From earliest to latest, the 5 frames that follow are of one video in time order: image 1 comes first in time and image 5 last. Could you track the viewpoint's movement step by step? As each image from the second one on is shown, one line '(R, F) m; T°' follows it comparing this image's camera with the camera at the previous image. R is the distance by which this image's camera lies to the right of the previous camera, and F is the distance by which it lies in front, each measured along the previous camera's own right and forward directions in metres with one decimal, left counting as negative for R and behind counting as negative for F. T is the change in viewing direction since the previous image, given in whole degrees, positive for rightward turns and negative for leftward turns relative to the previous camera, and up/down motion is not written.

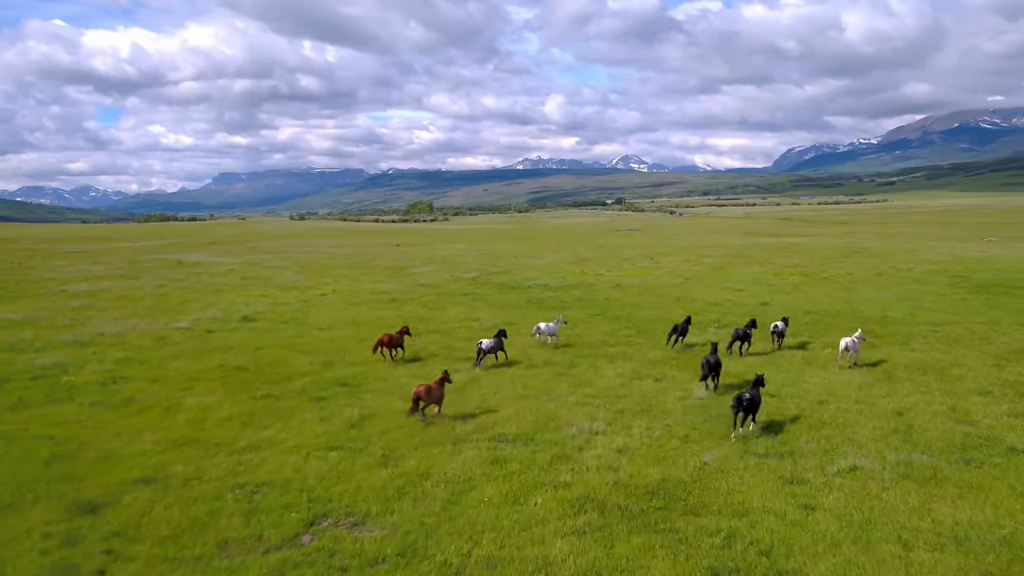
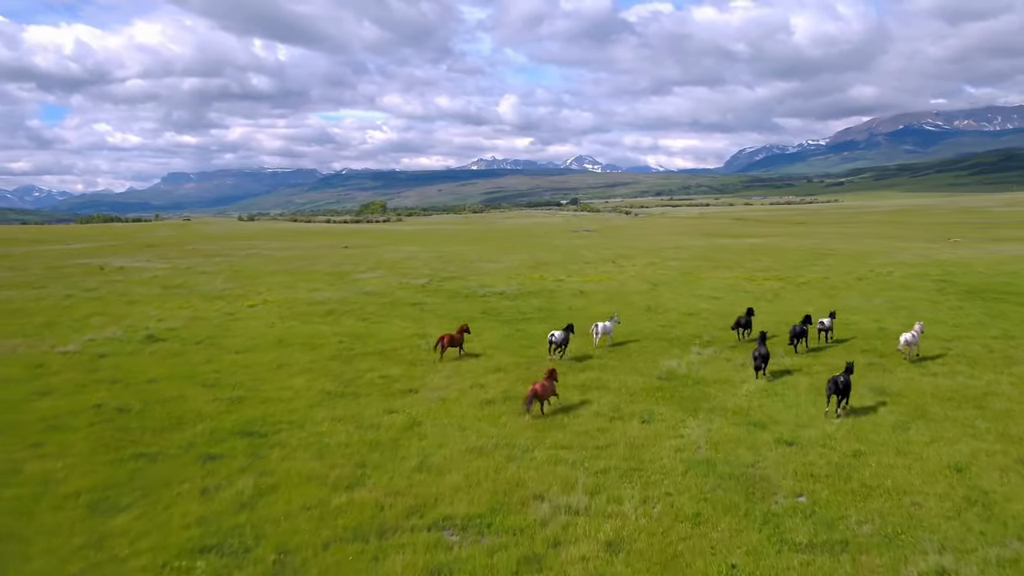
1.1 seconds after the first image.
(+0.1, +4.9) m; +3°
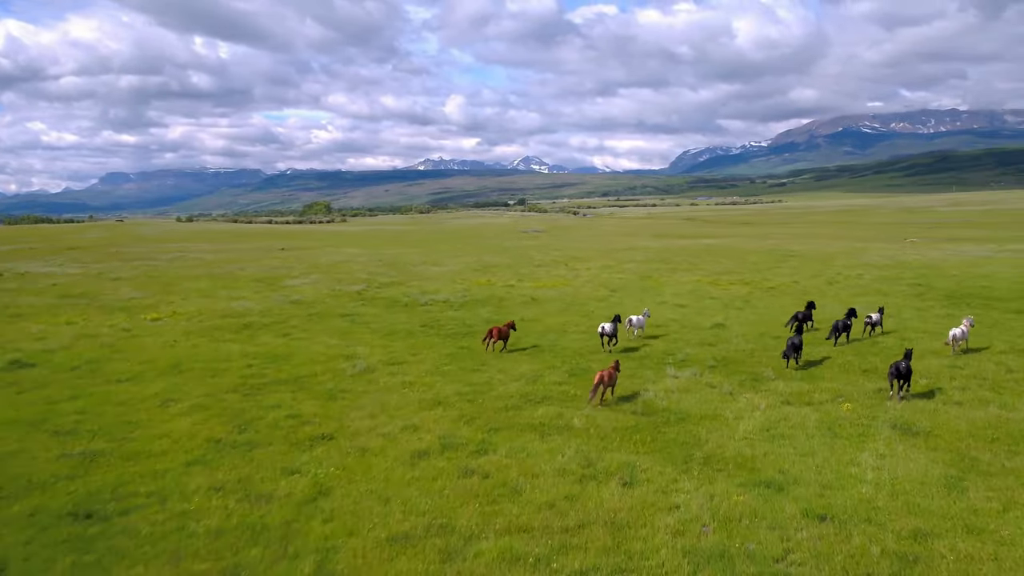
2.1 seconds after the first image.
(+0.2, +4.7) m; +3°
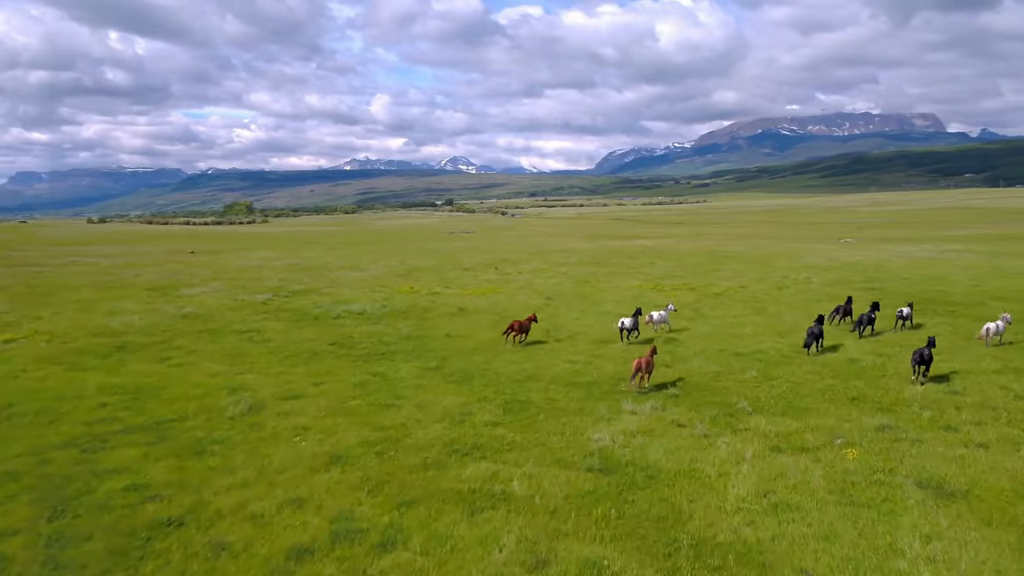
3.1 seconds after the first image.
(+0.2, +4.7) m; +5°
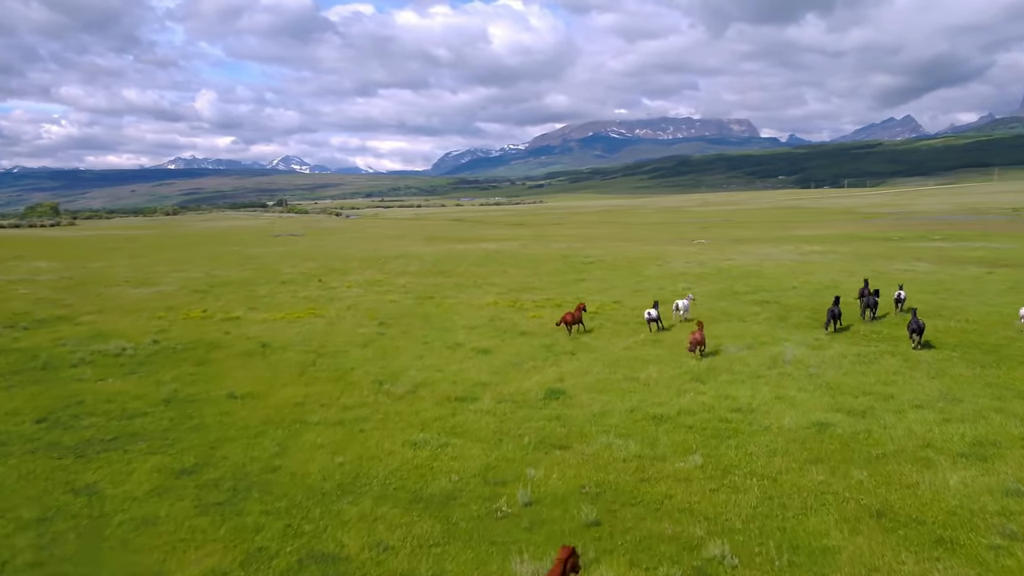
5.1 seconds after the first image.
(+0.6, +9.5) m; +10°
